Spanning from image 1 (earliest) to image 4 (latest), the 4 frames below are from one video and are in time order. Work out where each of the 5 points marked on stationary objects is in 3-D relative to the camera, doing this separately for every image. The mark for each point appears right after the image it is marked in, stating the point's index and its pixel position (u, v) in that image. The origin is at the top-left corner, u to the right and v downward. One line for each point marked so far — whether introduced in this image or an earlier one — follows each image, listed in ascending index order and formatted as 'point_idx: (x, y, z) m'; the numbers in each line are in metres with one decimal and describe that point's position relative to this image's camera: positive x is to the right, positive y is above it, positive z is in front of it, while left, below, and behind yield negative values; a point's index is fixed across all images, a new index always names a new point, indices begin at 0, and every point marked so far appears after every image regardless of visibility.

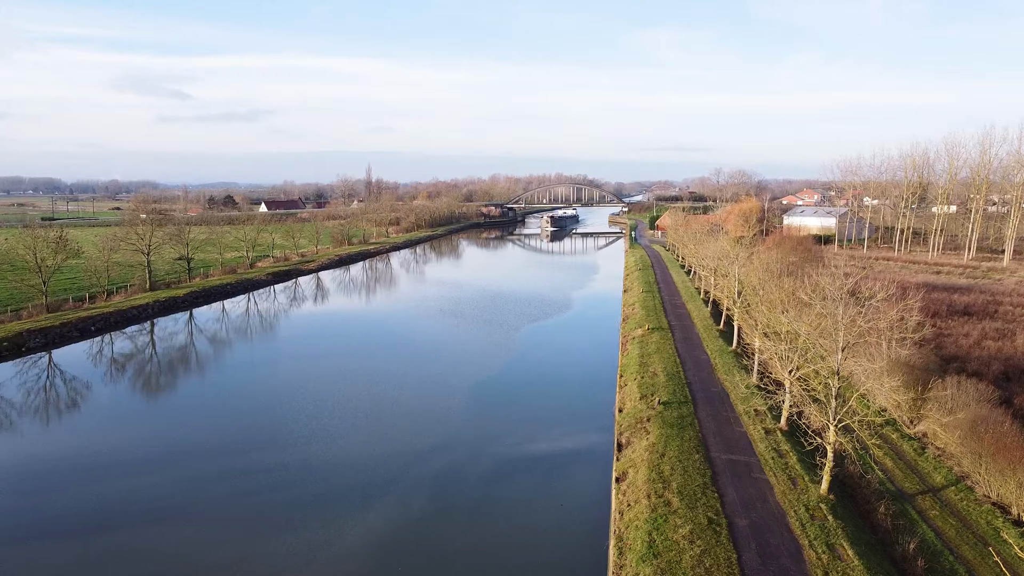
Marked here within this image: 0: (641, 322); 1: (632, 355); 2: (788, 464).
0: (+4.5, -1.2, +19.8) m
1: (+3.4, -2.0, +16.3) m
2: (+4.7, -3.0, +9.7) m
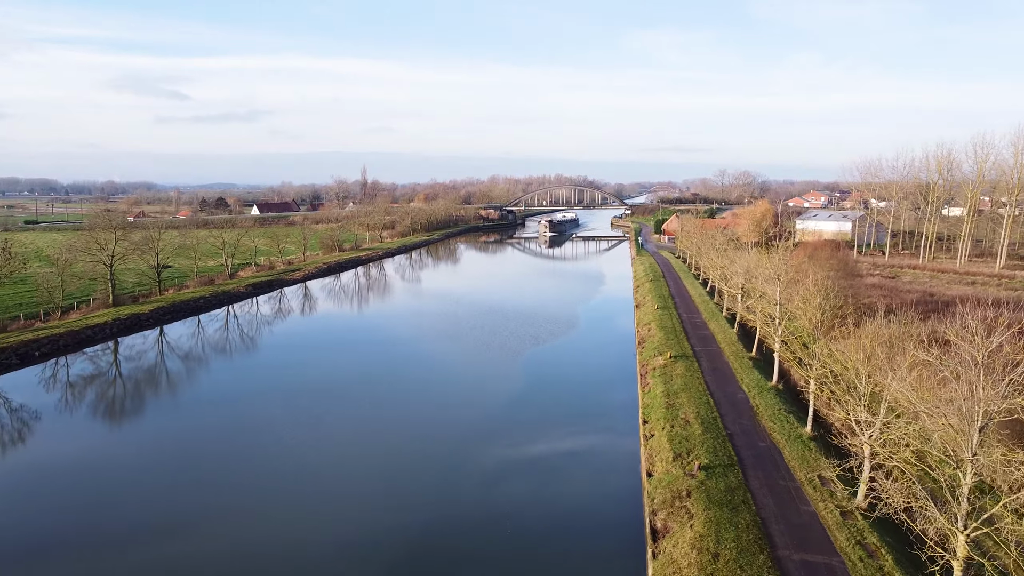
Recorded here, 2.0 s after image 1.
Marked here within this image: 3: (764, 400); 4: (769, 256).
0: (+4.6, -1.8, +17.3) m
1: (+3.5, -2.6, +13.8) m
2: (+4.8, -3.6, +7.2) m
3: (+5.7, -2.6, +12.9) m
4: (+9.1, +1.1, +20.0) m
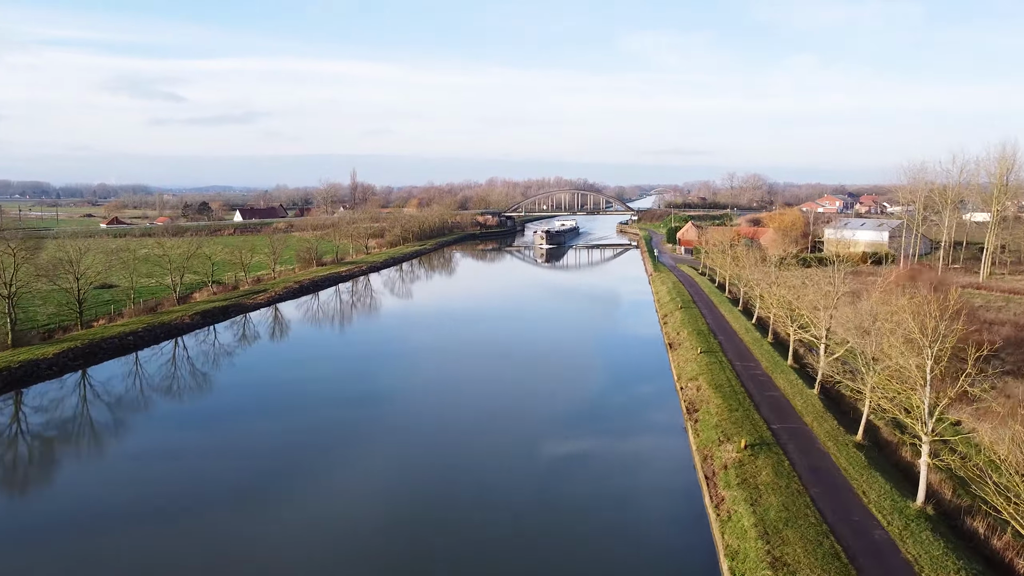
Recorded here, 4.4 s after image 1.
0: (+4.7, -3.0, +12.5) m
1: (+3.6, -3.7, +9.0) m
2: (+4.9, -4.8, +2.4) m
3: (+5.9, -3.7, +8.0) m
4: (+9.2, 0.0, +15.2) m
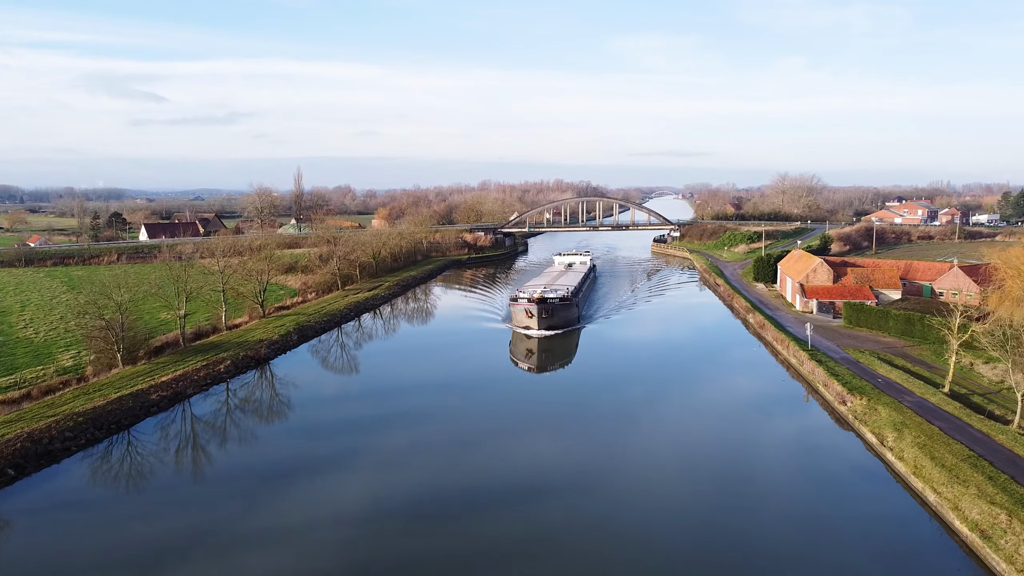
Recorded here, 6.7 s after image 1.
0: (+5.3, -6.8, -6.9) m
1: (+4.3, -7.6, -10.4) m
2: (+5.7, -8.6, -17.0) m
3: (+6.6, -7.5, -11.4) m
4: (+9.8, -3.9, -4.2) m
